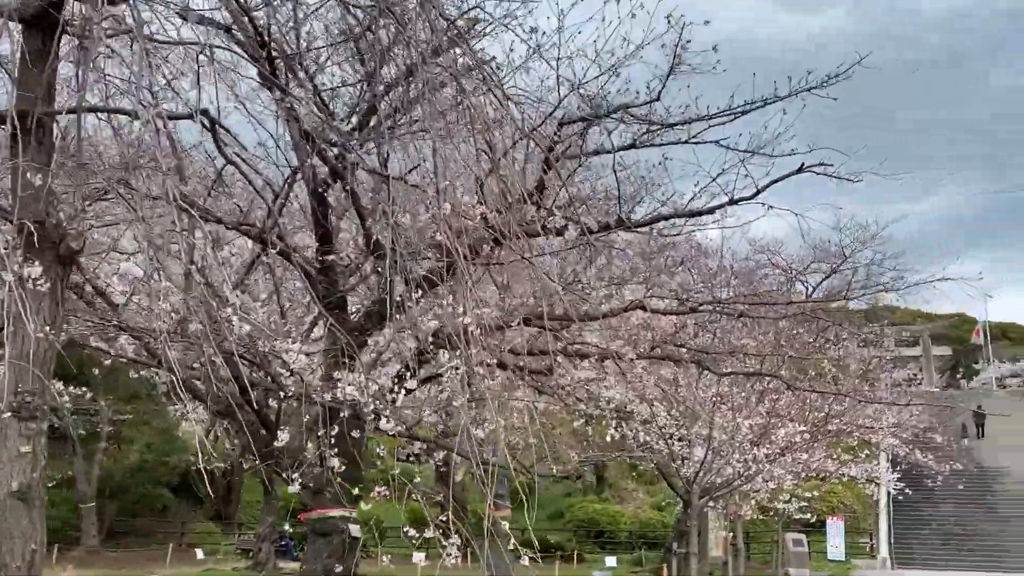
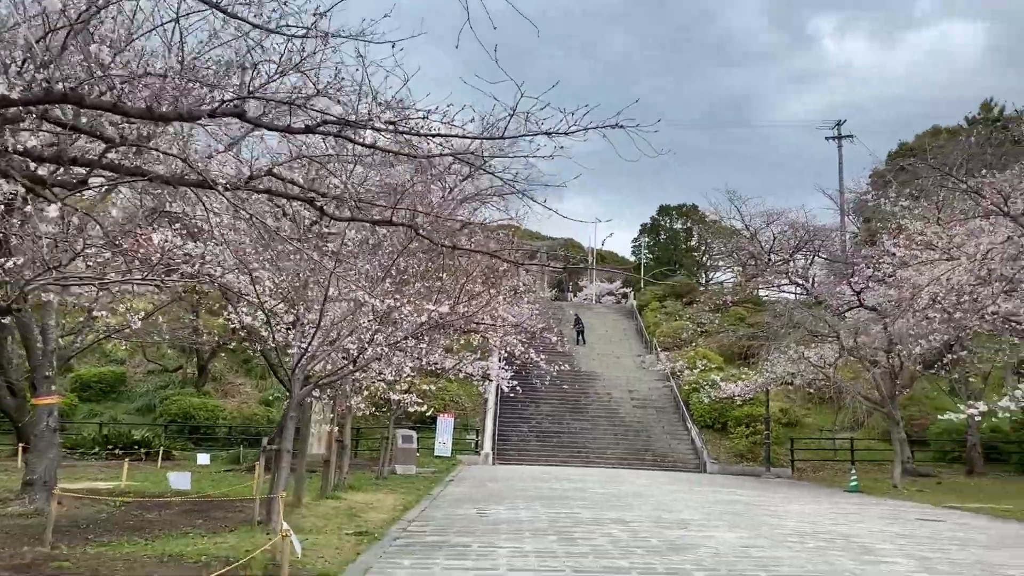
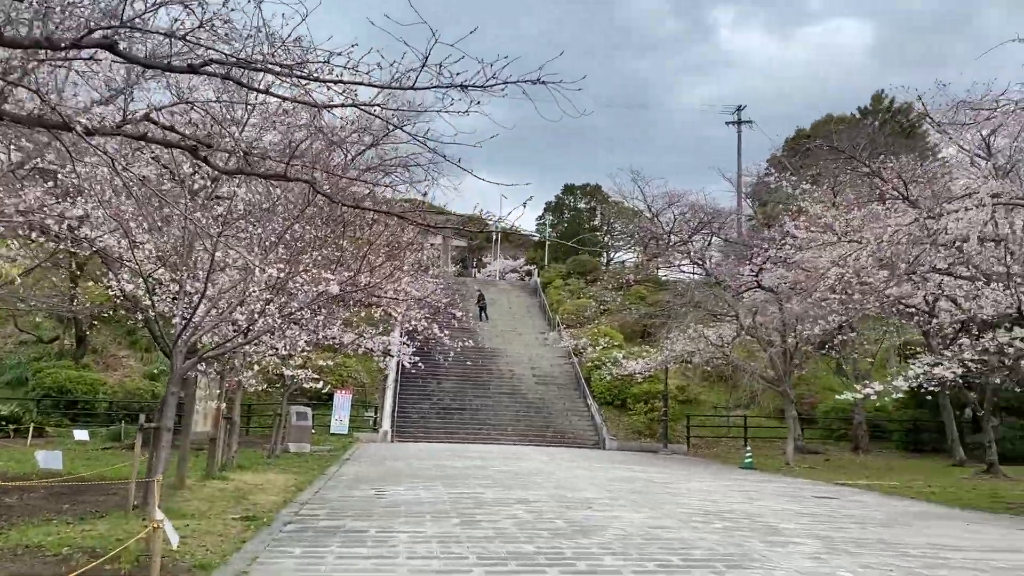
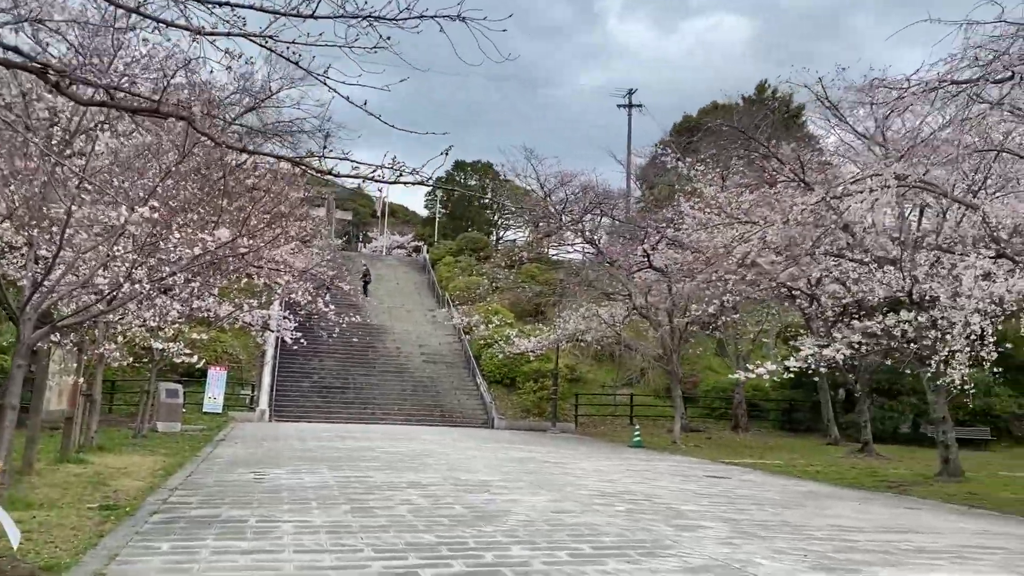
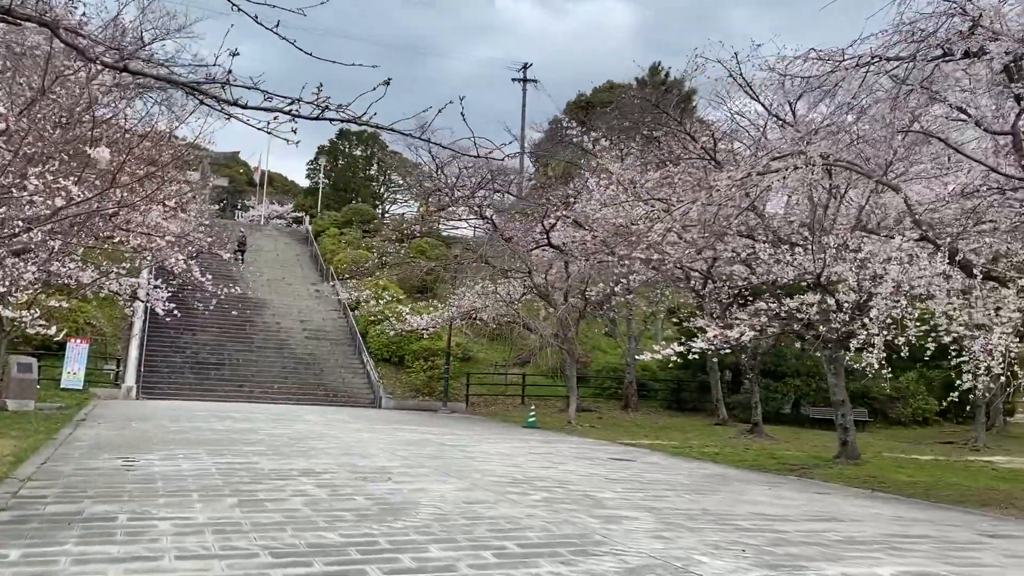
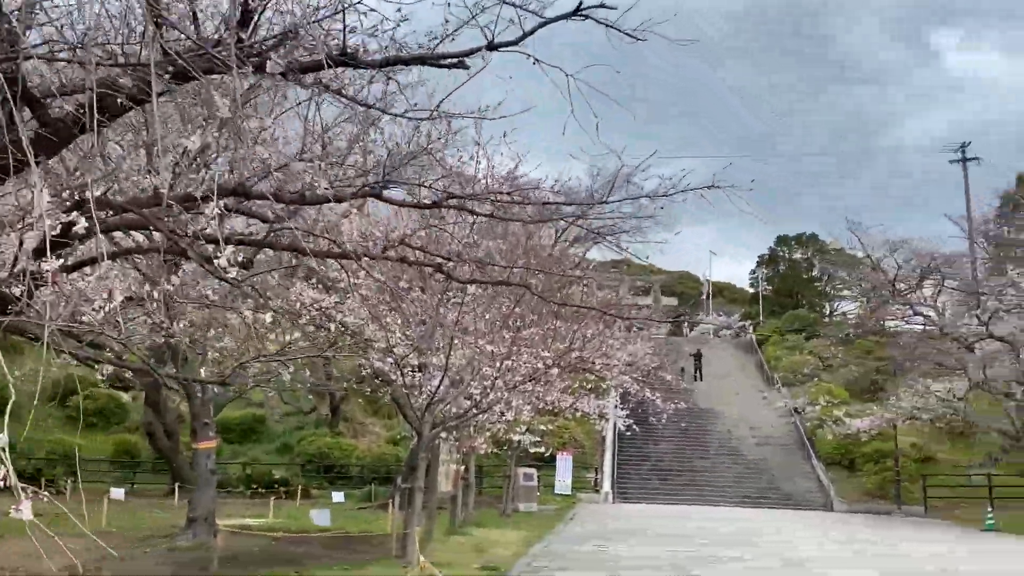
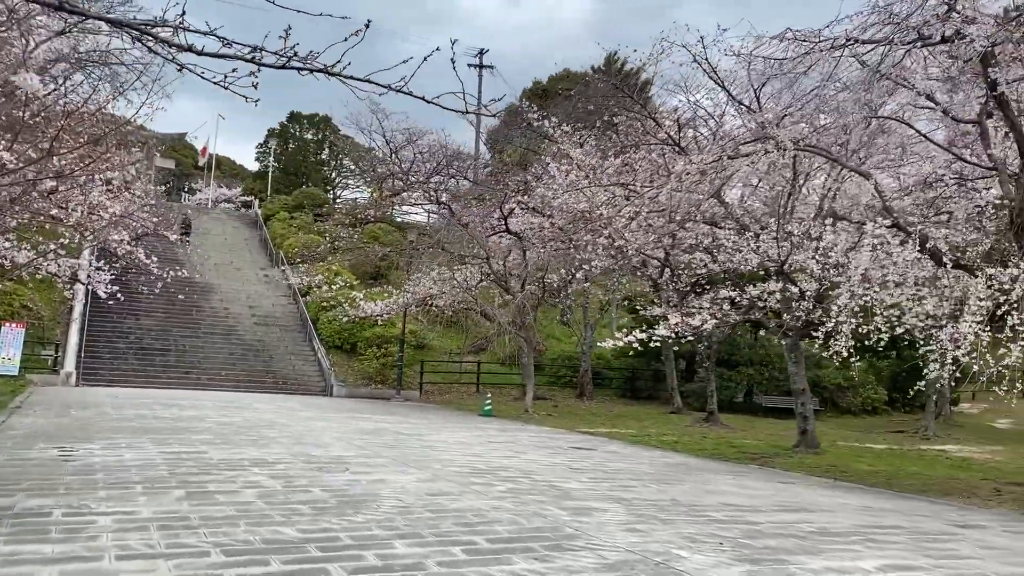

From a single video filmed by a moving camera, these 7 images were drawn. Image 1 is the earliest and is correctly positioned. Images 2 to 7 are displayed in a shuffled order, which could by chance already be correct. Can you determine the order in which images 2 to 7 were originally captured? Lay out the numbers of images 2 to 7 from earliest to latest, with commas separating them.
6, 2, 3, 4, 5, 7
